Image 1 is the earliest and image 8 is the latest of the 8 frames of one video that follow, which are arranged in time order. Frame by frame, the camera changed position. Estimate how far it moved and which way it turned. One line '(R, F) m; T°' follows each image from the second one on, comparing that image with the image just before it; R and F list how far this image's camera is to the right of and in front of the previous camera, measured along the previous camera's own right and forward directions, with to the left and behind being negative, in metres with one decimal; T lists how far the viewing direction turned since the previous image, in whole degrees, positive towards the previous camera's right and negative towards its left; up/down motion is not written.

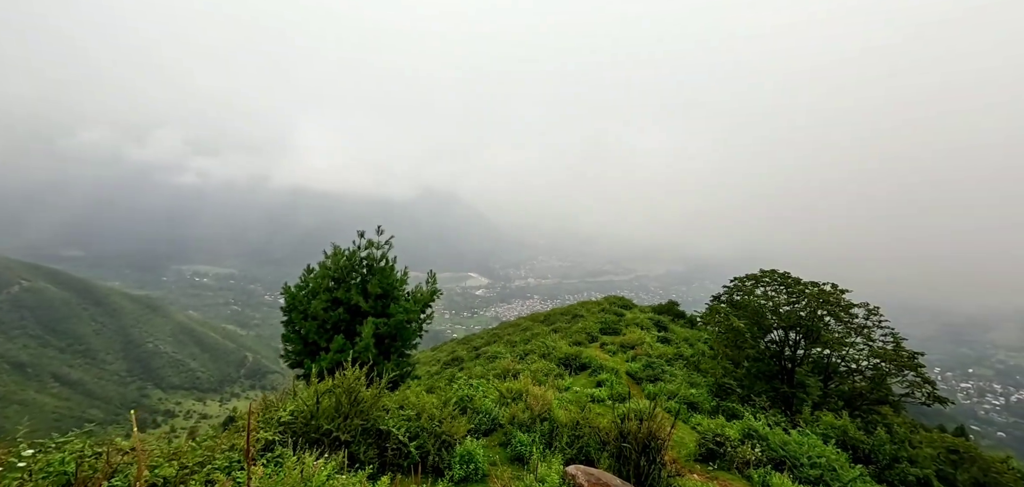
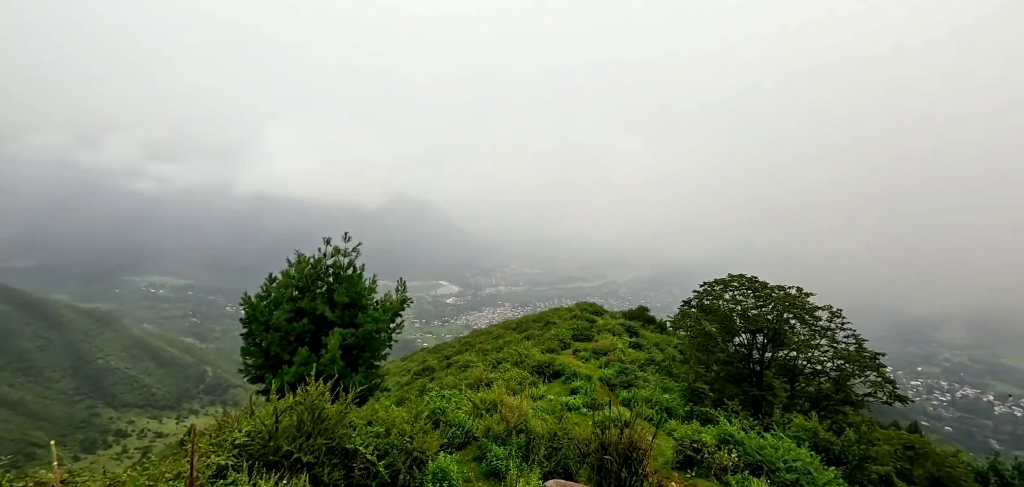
(0.0, +0.2) m; +3°
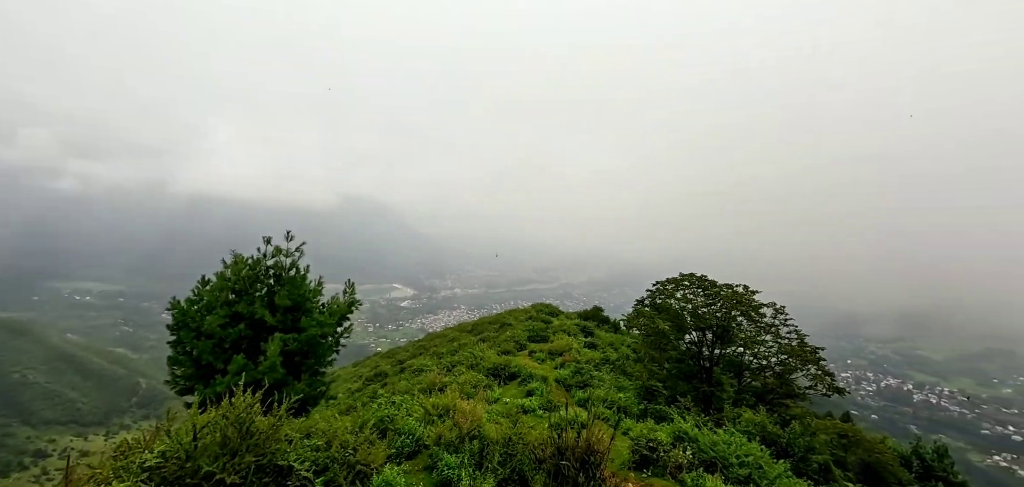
(0.0, +0.2) m; +5°
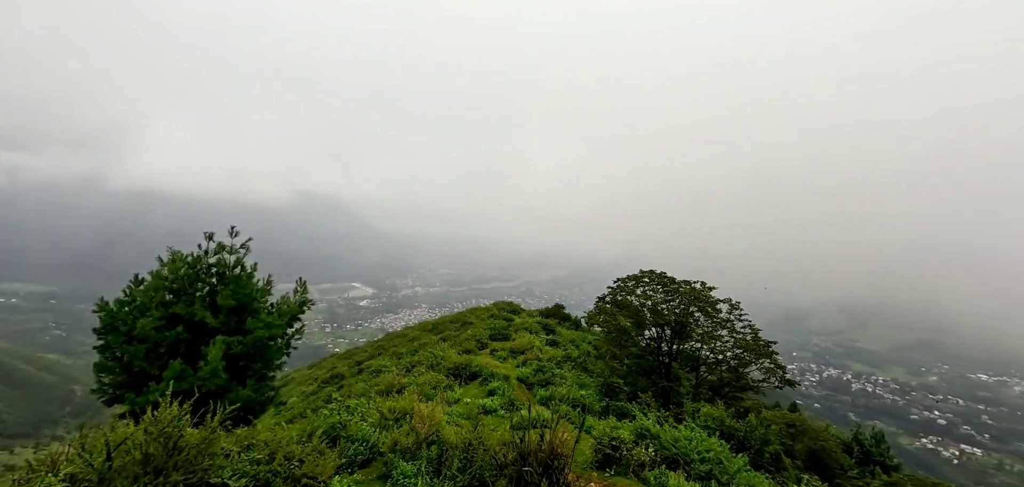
(0.0, +0.2) m; +4°
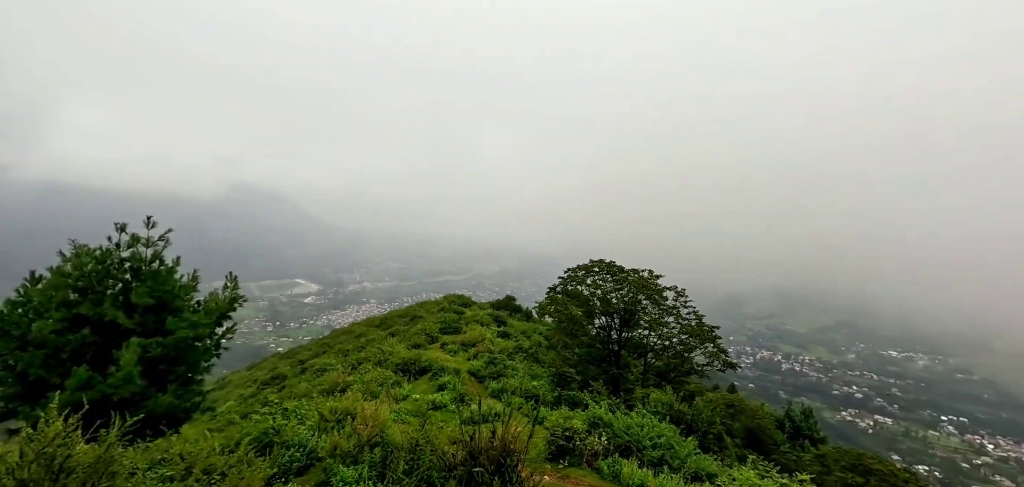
(0.0, +0.3) m; +6°
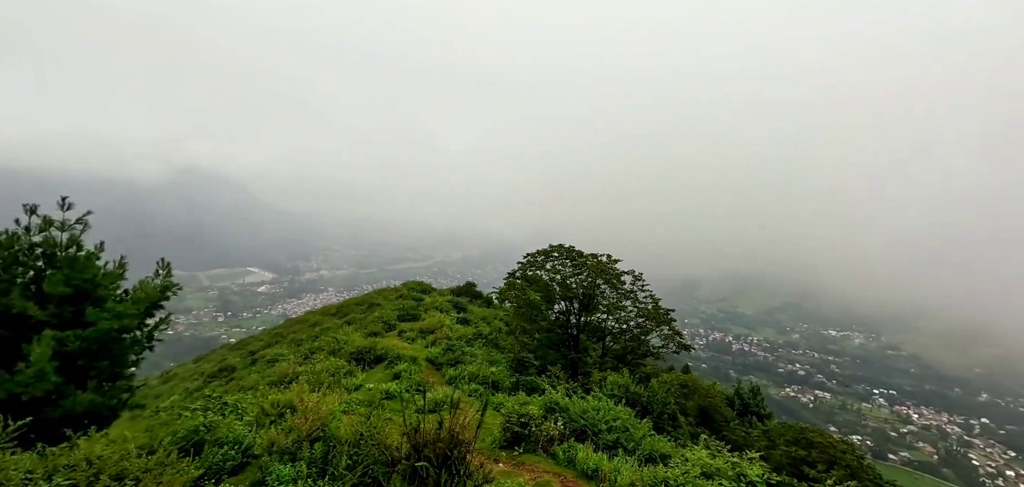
(+0.1, +0.2) m; +4°
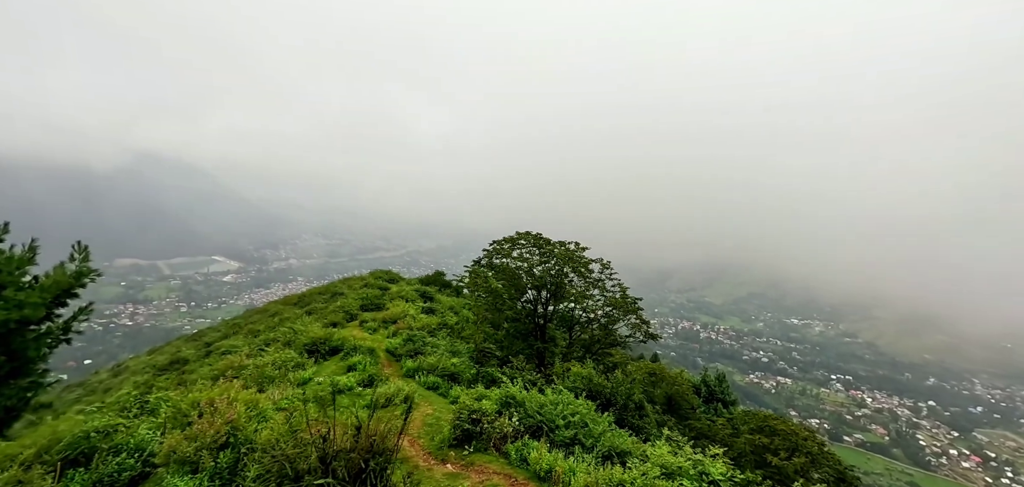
(+0.2, +0.5) m; +3°
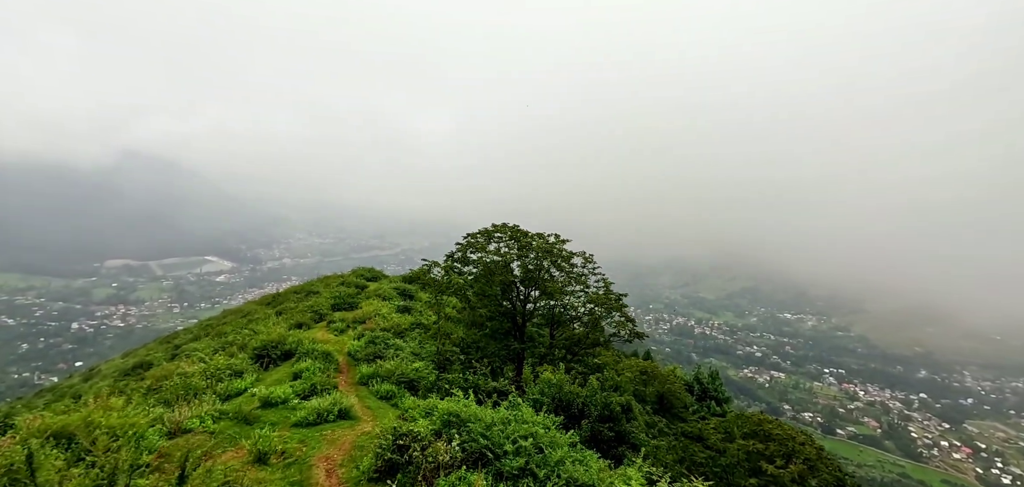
(+0.6, +1.1) m; +1°
